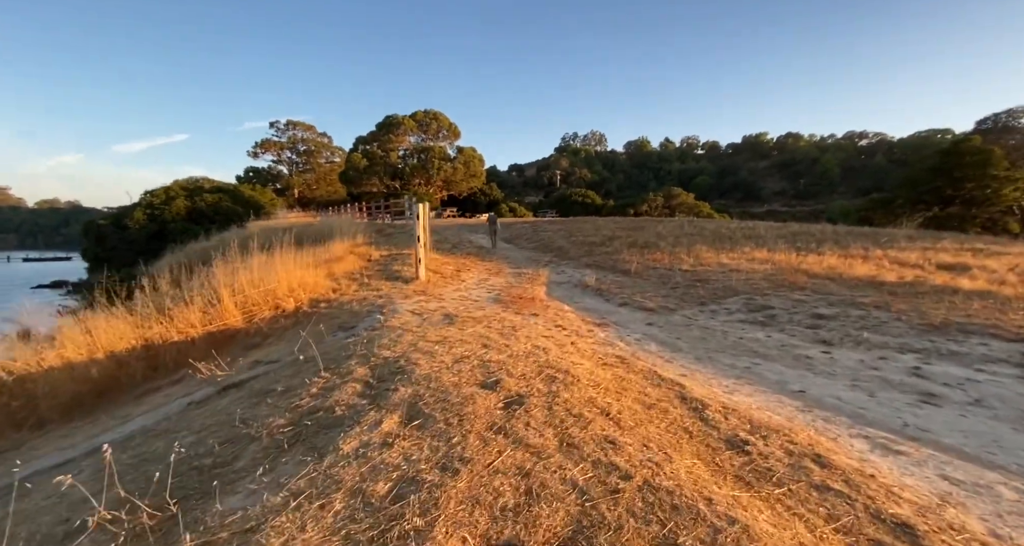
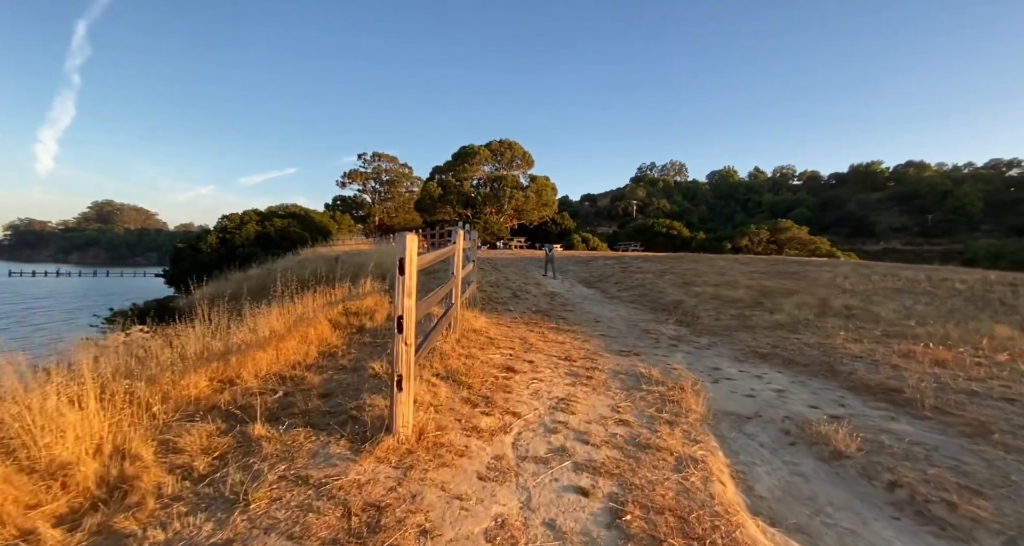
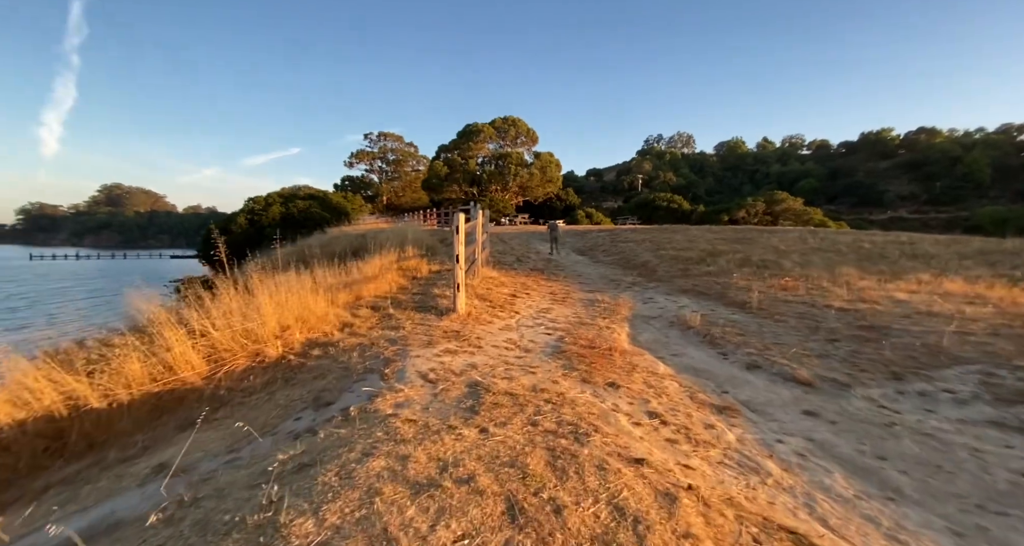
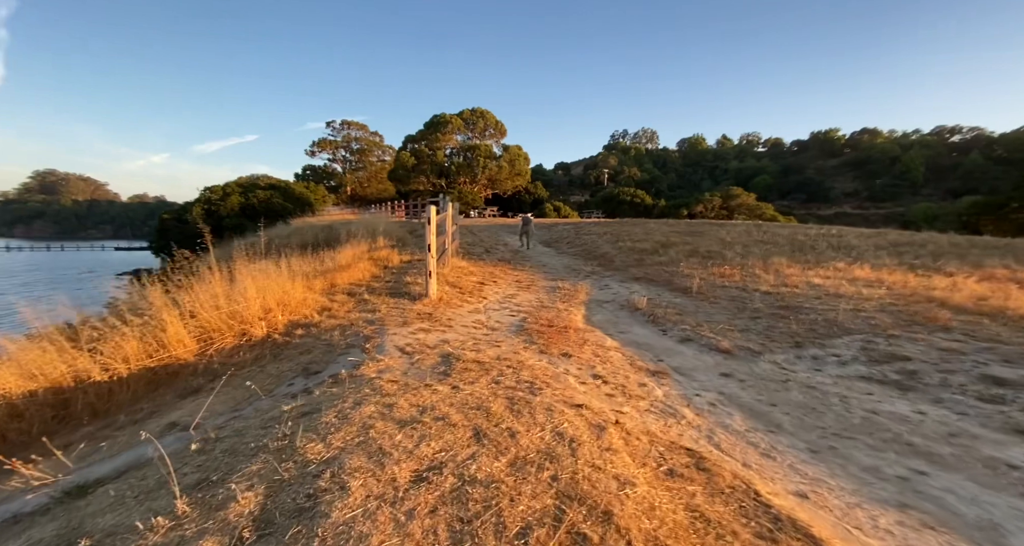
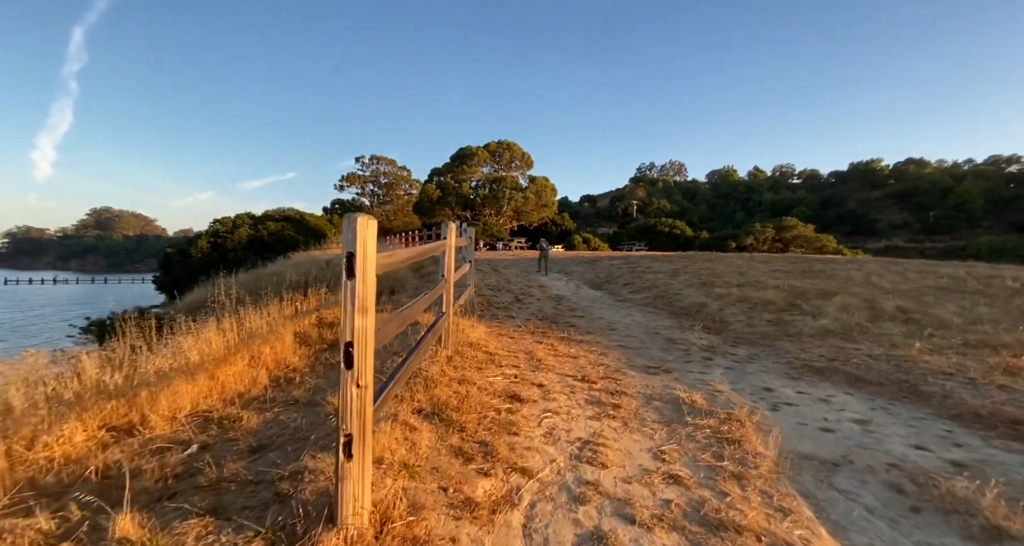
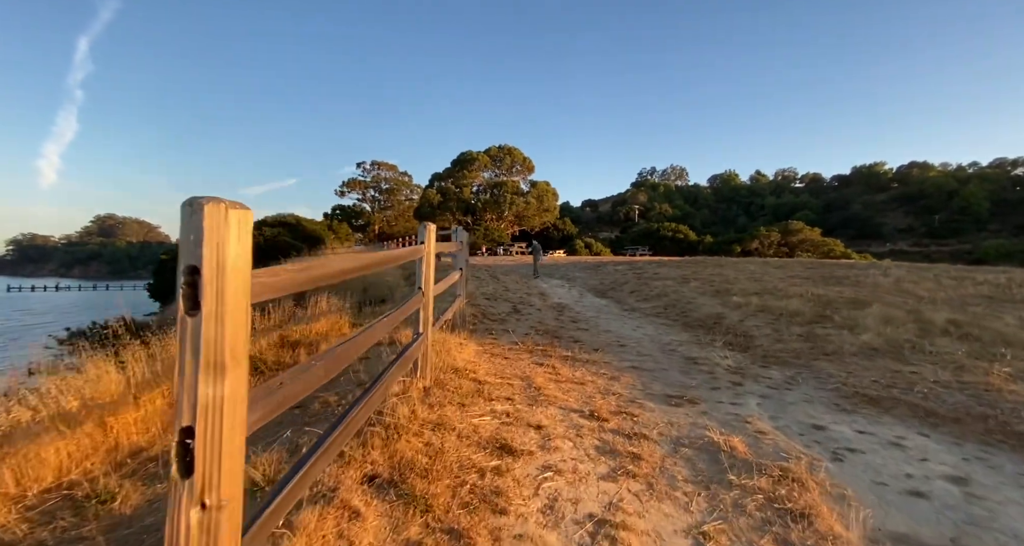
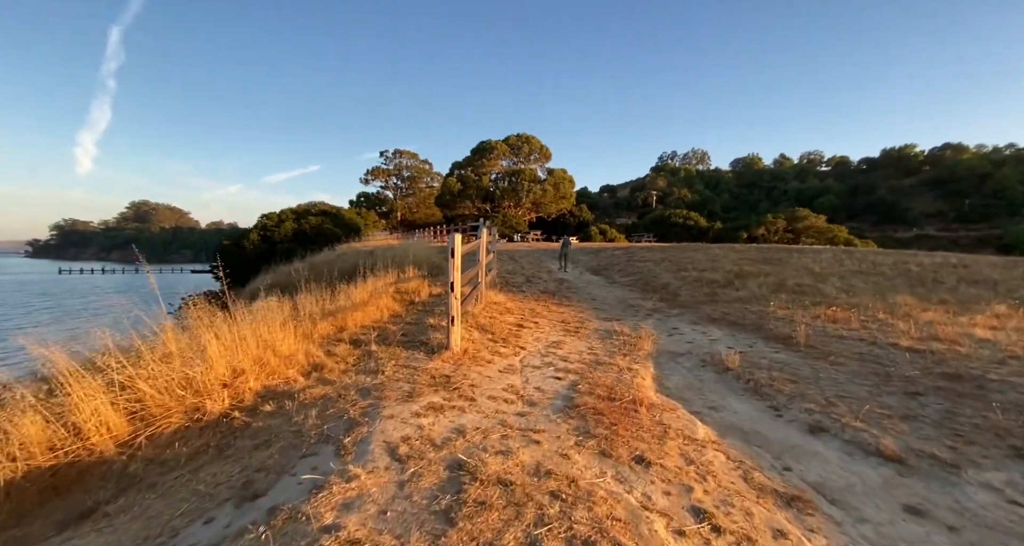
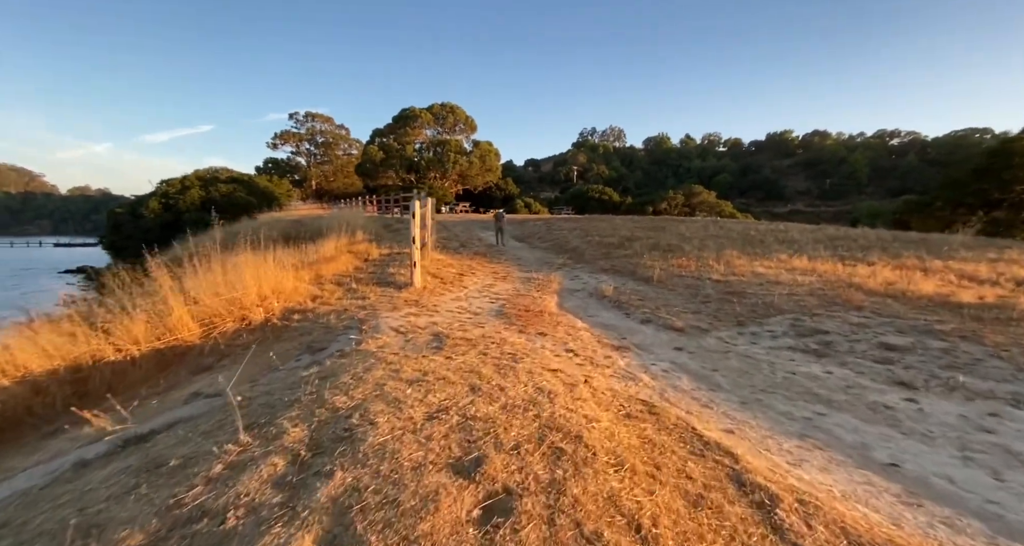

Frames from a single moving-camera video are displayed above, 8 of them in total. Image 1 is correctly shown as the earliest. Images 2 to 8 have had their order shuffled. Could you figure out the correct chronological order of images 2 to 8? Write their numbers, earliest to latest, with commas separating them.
8, 4, 3, 7, 2, 5, 6
